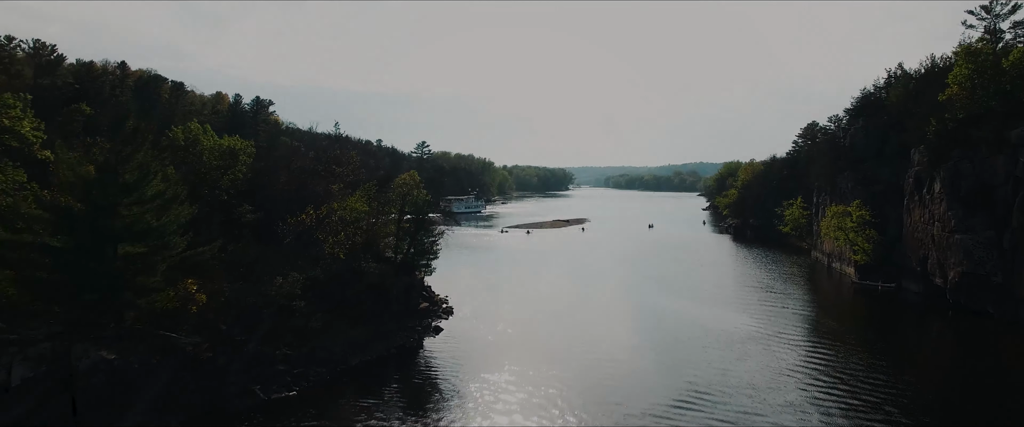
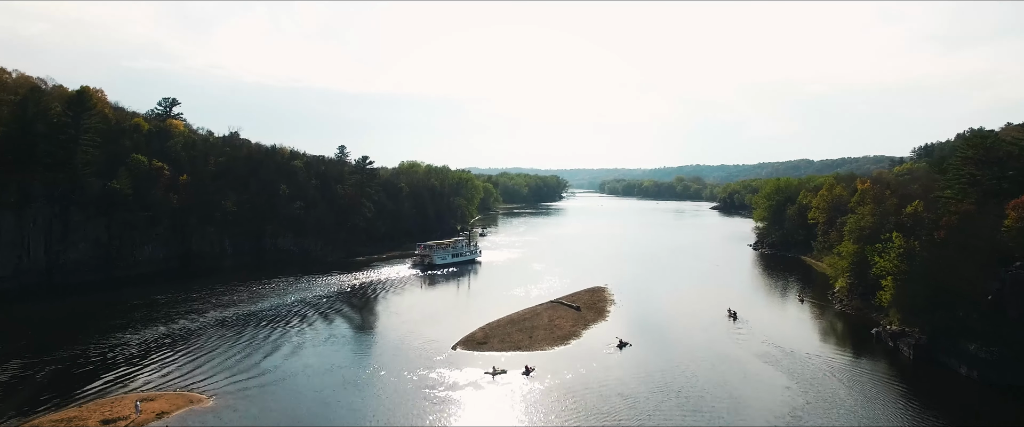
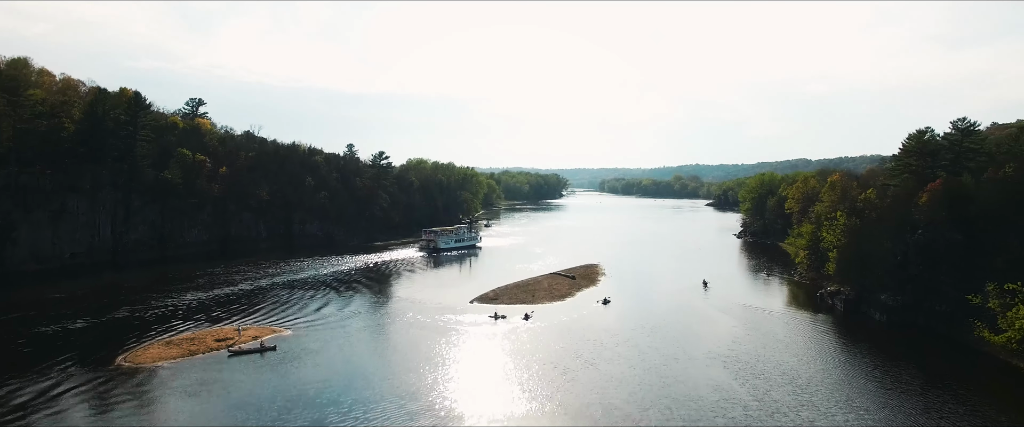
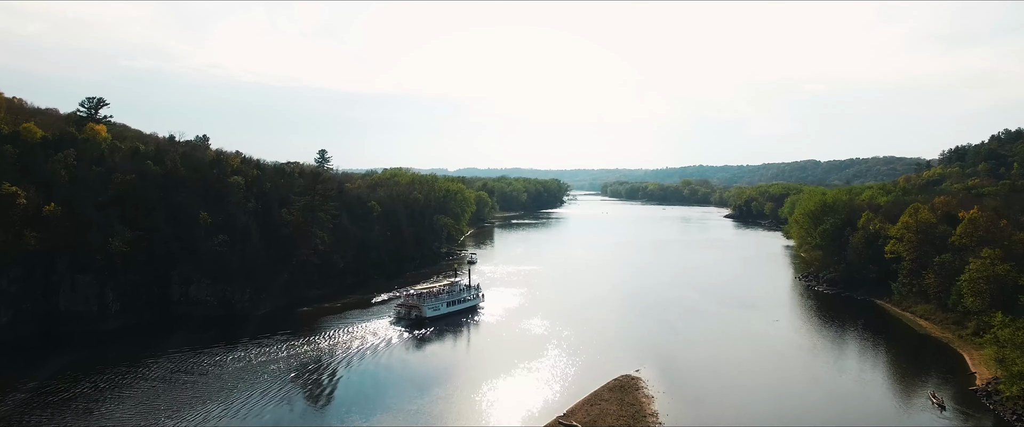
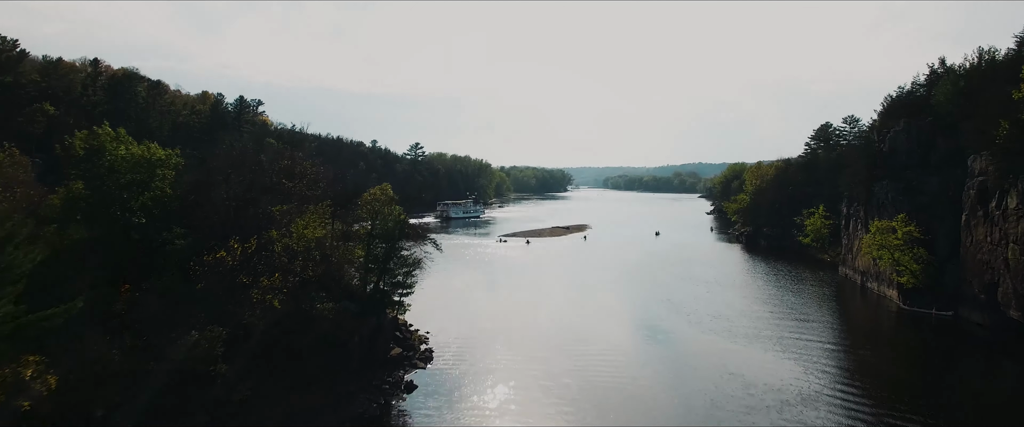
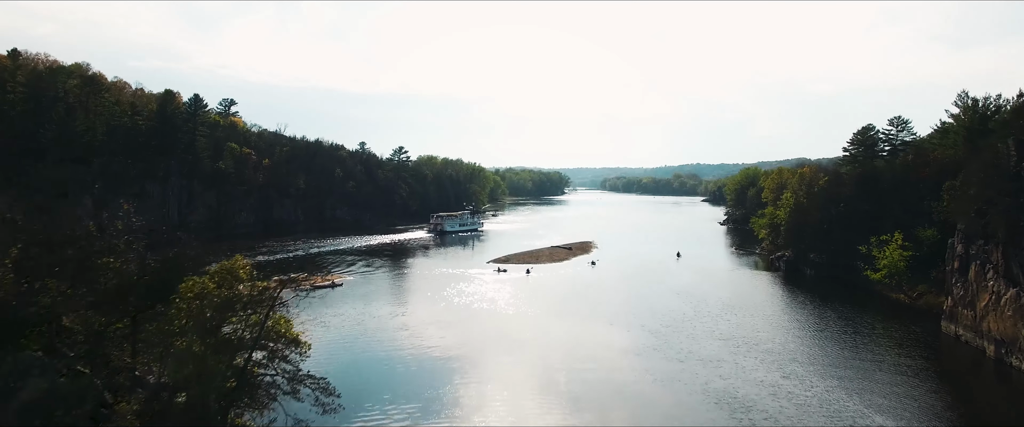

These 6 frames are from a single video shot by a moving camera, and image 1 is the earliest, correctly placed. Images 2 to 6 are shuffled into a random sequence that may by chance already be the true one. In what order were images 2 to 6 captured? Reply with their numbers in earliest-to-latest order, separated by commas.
5, 6, 3, 2, 4
